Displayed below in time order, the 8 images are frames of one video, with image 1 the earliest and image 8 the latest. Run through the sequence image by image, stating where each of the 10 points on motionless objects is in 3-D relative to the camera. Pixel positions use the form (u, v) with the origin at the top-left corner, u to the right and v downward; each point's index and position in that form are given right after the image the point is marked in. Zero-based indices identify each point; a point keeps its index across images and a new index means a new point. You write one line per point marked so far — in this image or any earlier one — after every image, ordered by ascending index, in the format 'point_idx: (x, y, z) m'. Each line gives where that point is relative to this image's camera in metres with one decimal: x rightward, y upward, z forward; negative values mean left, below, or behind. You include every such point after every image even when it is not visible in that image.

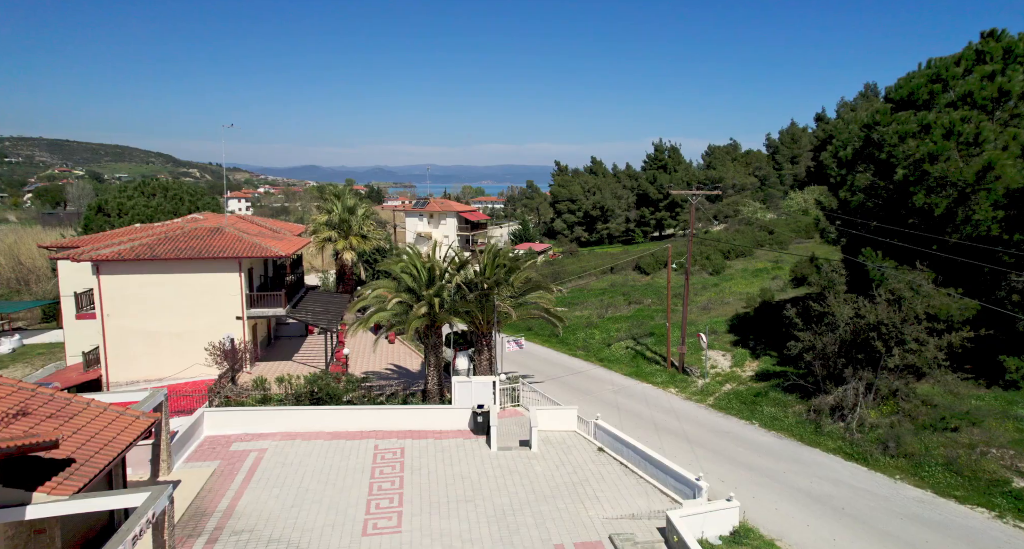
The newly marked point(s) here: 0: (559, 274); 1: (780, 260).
0: (+1.2, 0.0, +16.0) m
1: (+5.9, +0.3, +13.7) m
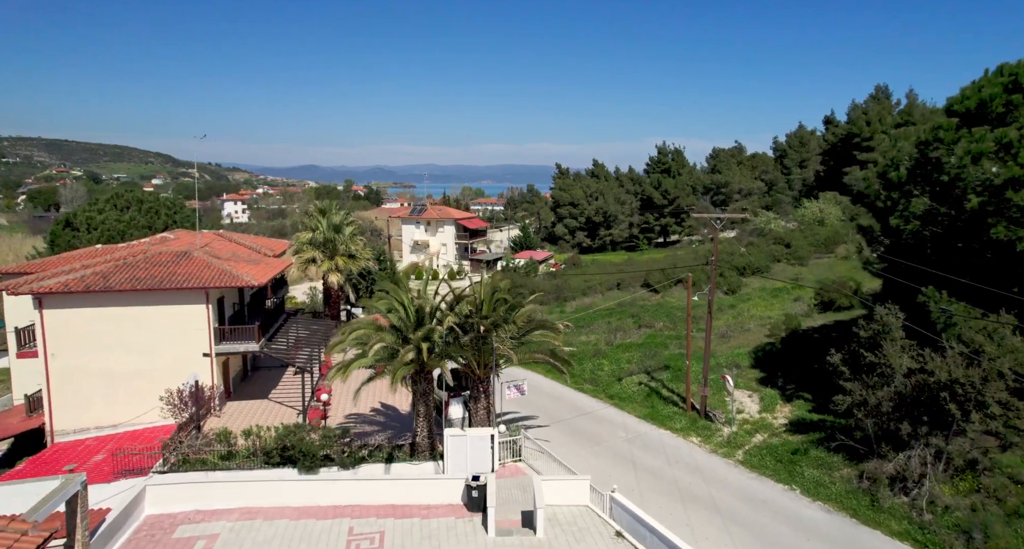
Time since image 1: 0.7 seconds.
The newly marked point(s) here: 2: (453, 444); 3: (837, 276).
0: (+1.2, -0.4, +15.0) m
1: (+5.9, -0.1, +12.7) m
2: (-0.6, -1.7, +6.3) m
3: (+6.4, 0.0, +12.4) m
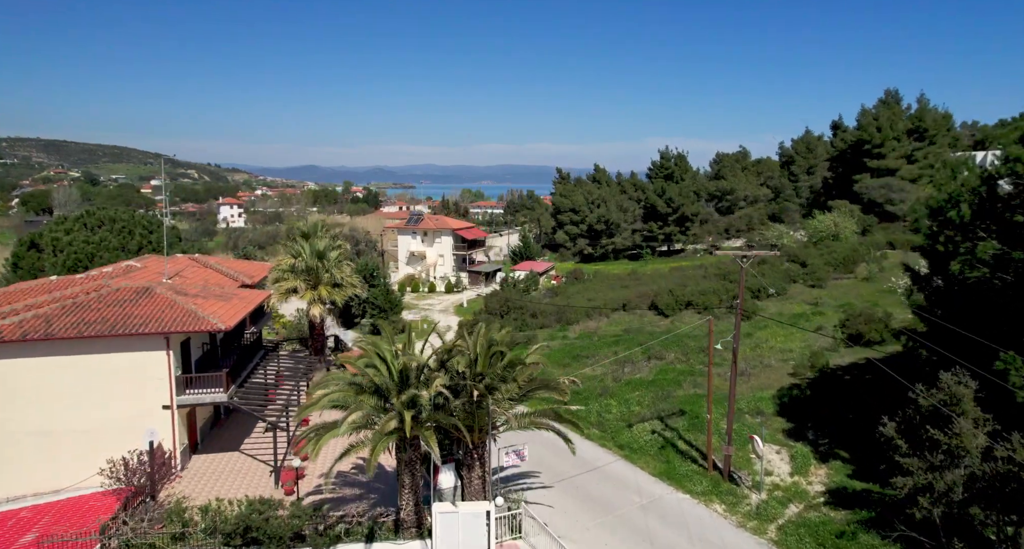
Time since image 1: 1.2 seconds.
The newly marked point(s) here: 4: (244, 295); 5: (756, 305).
0: (+1.2, -0.8, +14.2) m
1: (+5.8, -0.5, +11.9) m
2: (-0.6, -2.2, +5.4) m
3: (+6.4, -0.5, +11.6) m
4: (-3.6, -0.3, +8.3) m
5: (+4.8, -0.6, +12.3) m
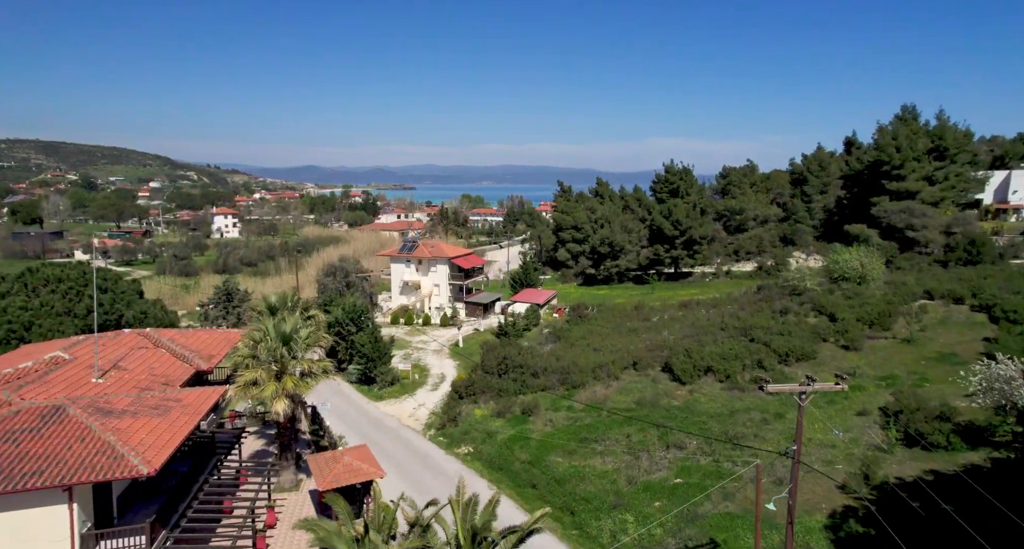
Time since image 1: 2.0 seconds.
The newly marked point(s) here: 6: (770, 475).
0: (+1.2, -2.0, +12.8) m
1: (+5.8, -1.7, +10.5) m
2: (-0.6, -3.3, +4.1) m
3: (+6.4, -1.6, +10.2) m
4: (-3.6, -1.4, +7.0) m
5: (+4.8, -1.7, +10.9) m
6: (+3.3, -2.5, +7.9) m
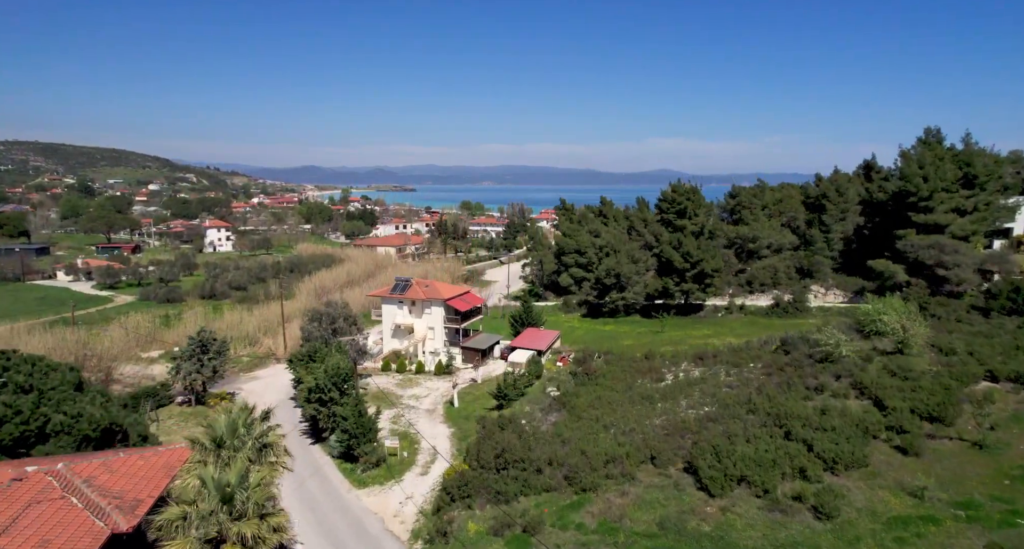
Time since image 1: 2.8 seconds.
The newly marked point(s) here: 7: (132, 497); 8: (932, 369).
0: (+1.2, -3.4, +11.1) m
1: (+5.8, -3.1, +8.8) m
2: (-0.6, -4.7, +2.4) m
3: (+6.4, -3.1, +8.5) m
4: (-3.6, -2.8, +5.3) m
5: (+4.8, -3.2, +9.2) m
6: (+3.3, -3.9, +6.3) m
7: (-4.3, -2.5, +7.1) m
8: (+8.2, -1.8, +12.3) m
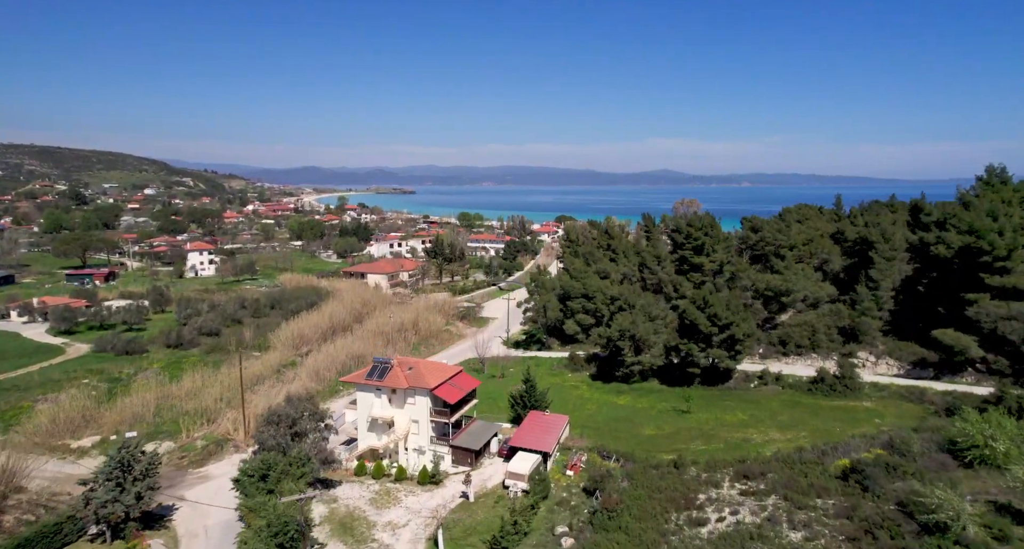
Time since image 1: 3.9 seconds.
0: (+1.2, -5.7, +7.5) m
1: (+5.8, -5.4, +5.2) m
2: (-0.6, -7.0, -1.2) m
3: (+6.4, -5.4, +4.9) m
4: (-3.6, -5.1, +1.7) m
5: (+4.8, -5.5, +5.6) m
6: (+3.3, -6.3, +2.6) m
7: (-4.3, -4.8, +3.5) m
8: (+8.2, -4.1, +8.7) m
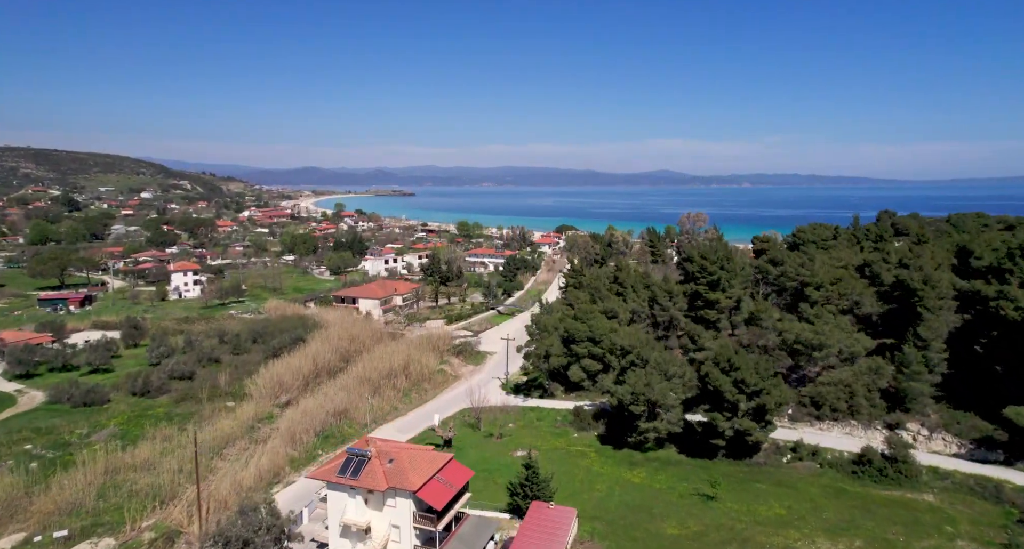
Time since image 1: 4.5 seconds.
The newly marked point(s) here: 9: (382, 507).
0: (+1.1, -7.6, +4.7) m
1: (+5.8, -7.3, +2.4) m
2: (-0.7, -8.9, -4.1) m
3: (+6.4, -7.3, +2.1) m
4: (-3.7, -7.0, -1.2) m
5: (+4.7, -7.3, +2.8) m
6: (+3.2, -8.1, -0.2) m
7: (-4.3, -6.7, +0.7) m
8: (+8.2, -6.0, +5.8) m
9: (-3.1, -5.5, +14.8) m
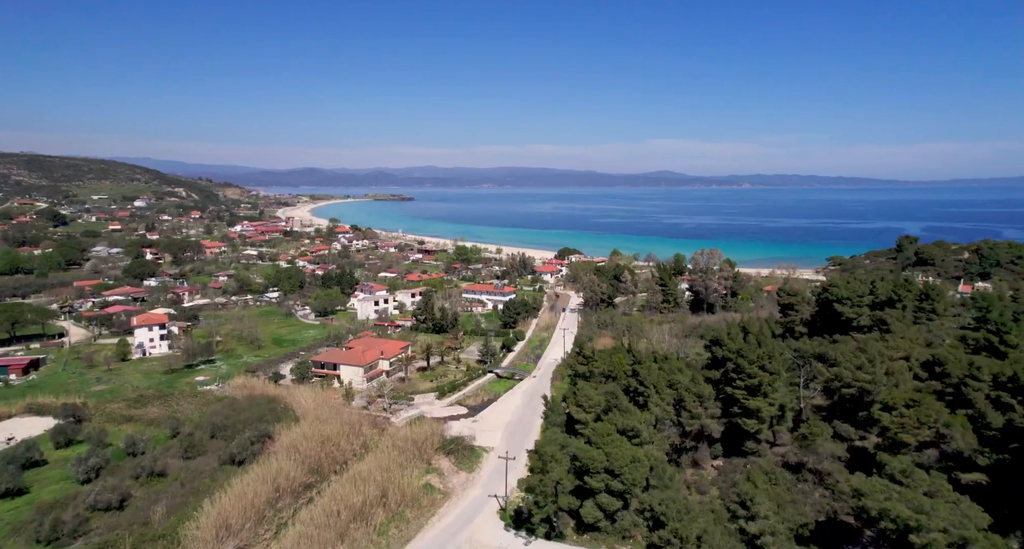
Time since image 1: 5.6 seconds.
0: (+1.1, -11.9, -0.7) m
1: (+5.8, -11.6, -3.0) m
2: (-0.7, -13.2, -9.5) m
3: (+6.3, -11.6, -3.3) m
4: (-3.7, -11.3, -6.5) m
5: (+4.7, -11.7, -2.6) m
6: (+3.2, -12.5, -5.6) m
7: (-4.3, -11.0, -4.7) m
8: (+8.2, -10.3, +0.4) m
9: (-3.1, -9.9, +9.4) m
